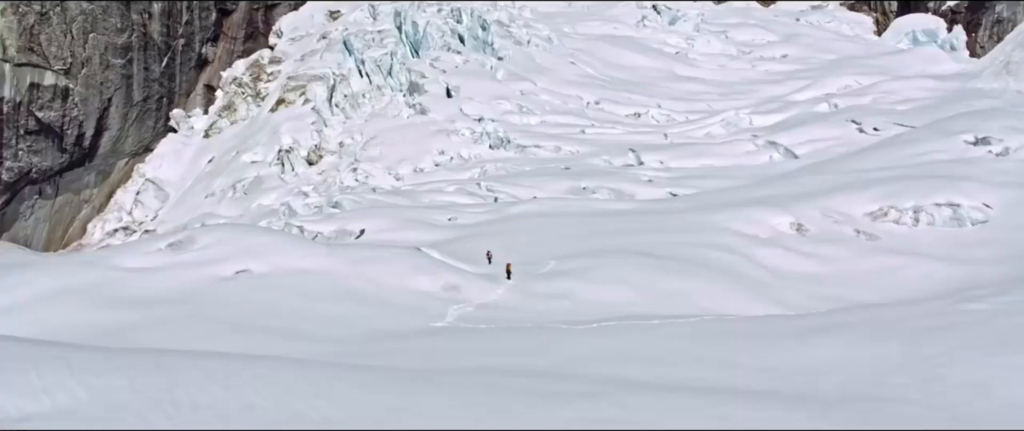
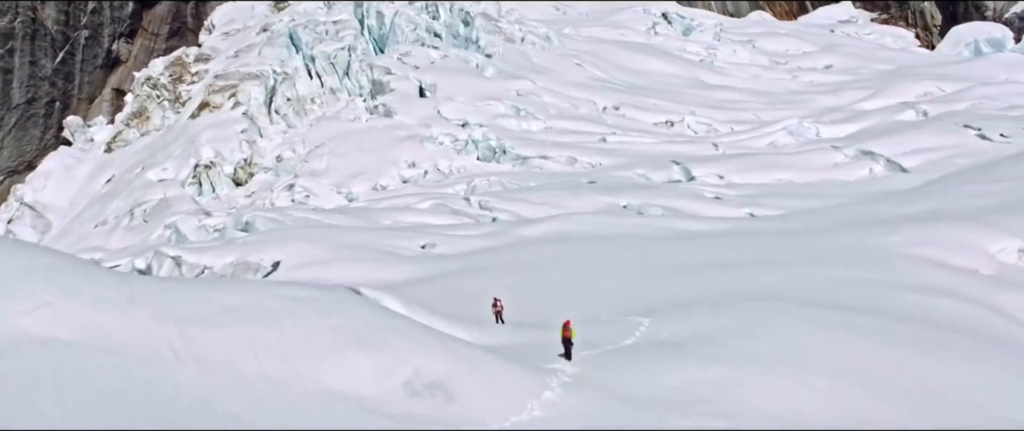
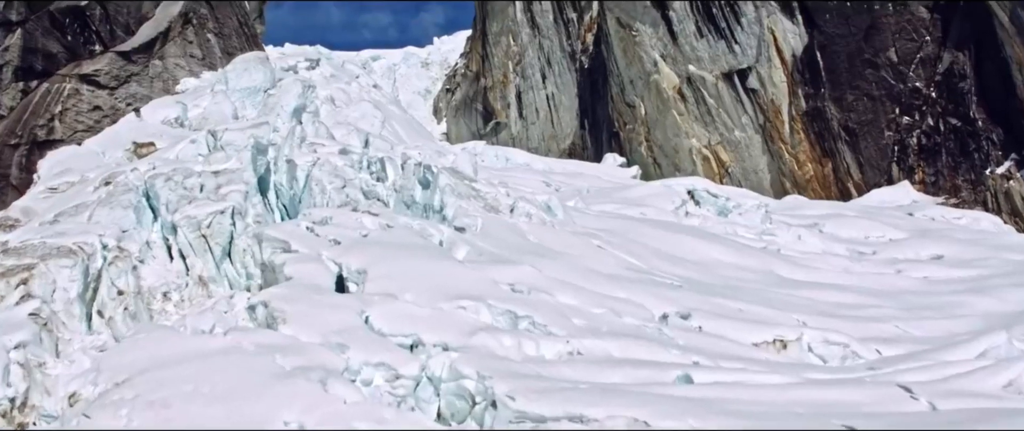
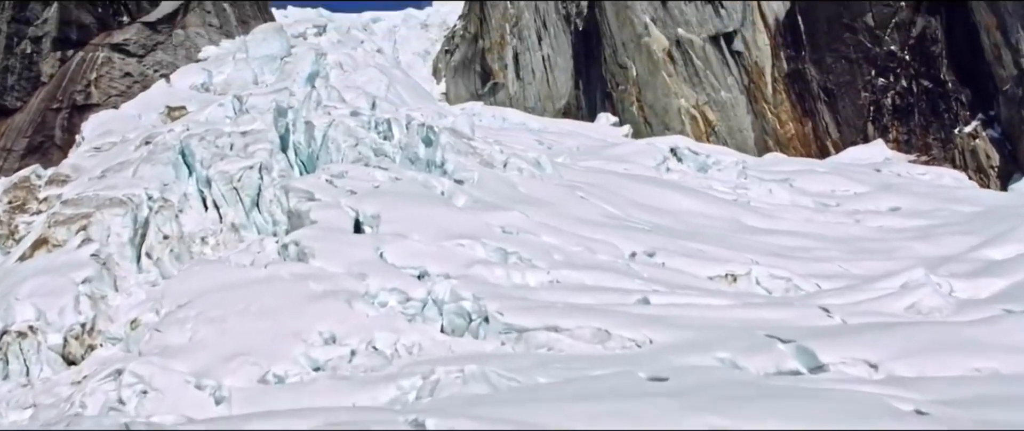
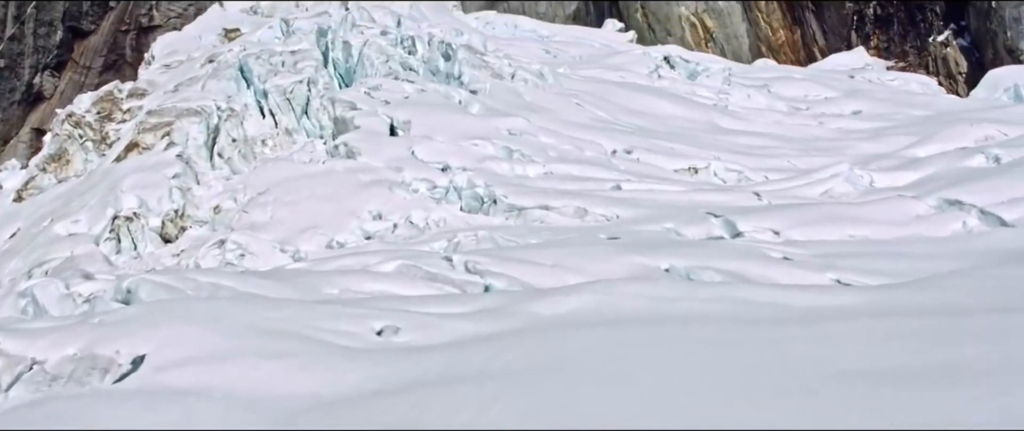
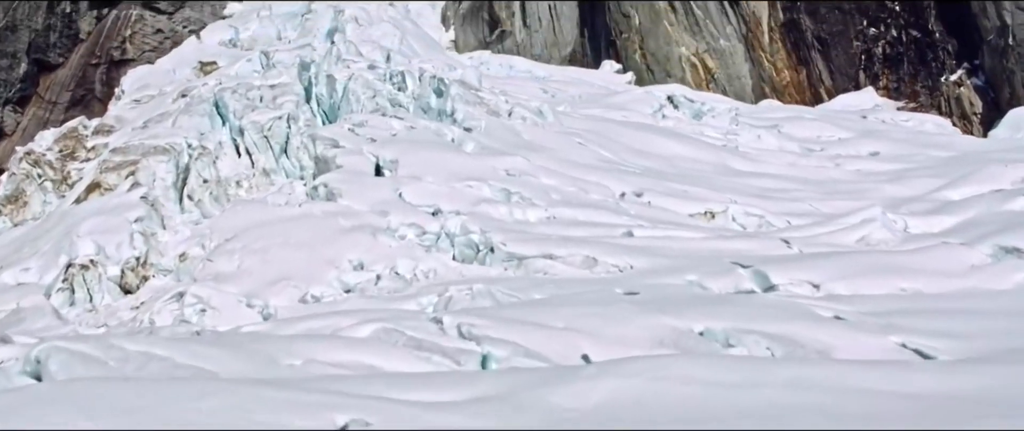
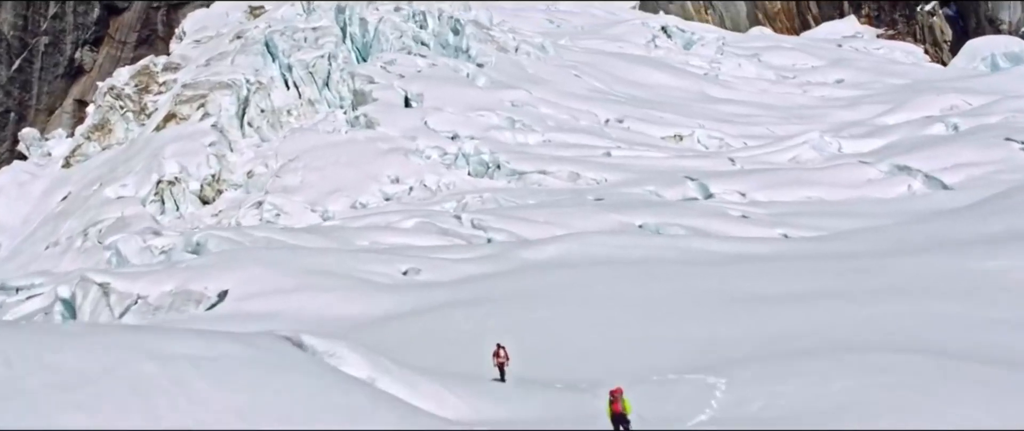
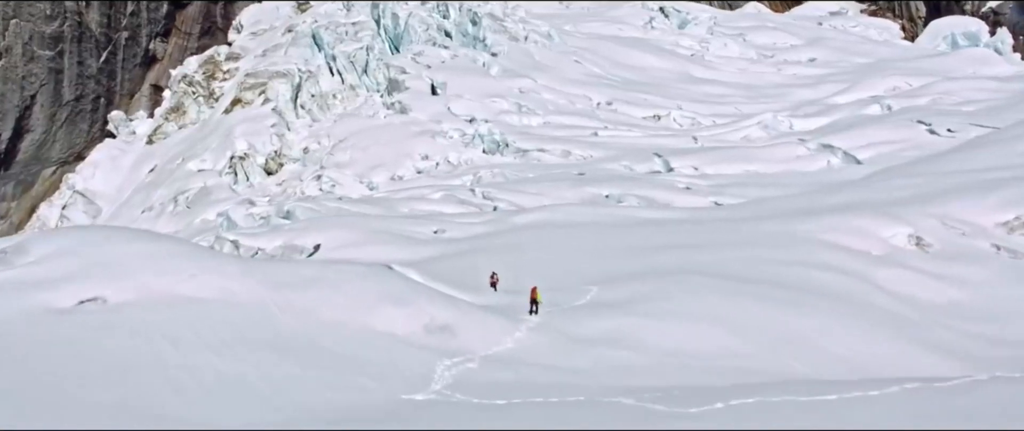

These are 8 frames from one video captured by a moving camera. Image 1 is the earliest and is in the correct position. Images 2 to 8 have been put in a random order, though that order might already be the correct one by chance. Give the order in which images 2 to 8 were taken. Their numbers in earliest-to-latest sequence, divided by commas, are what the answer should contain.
8, 2, 7, 5, 6, 4, 3
